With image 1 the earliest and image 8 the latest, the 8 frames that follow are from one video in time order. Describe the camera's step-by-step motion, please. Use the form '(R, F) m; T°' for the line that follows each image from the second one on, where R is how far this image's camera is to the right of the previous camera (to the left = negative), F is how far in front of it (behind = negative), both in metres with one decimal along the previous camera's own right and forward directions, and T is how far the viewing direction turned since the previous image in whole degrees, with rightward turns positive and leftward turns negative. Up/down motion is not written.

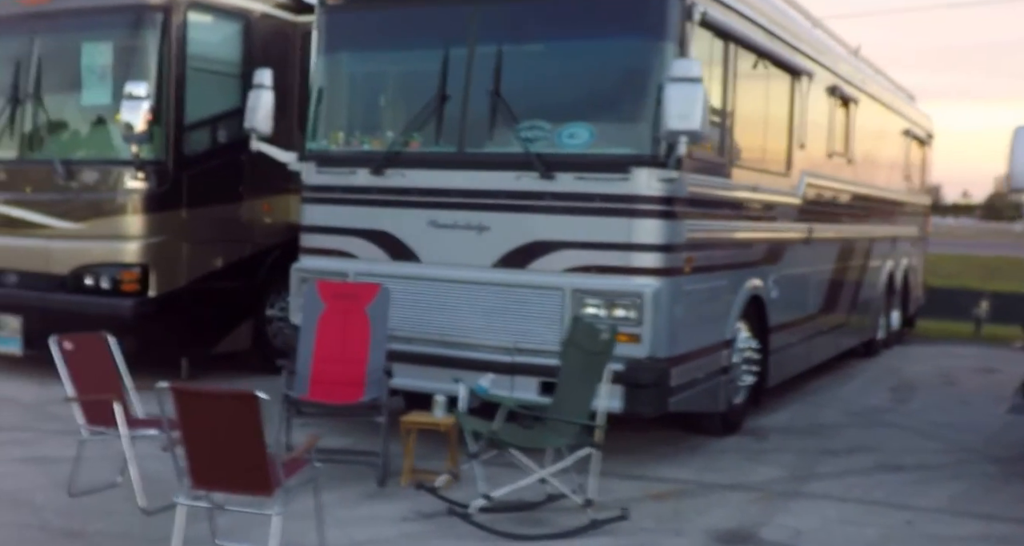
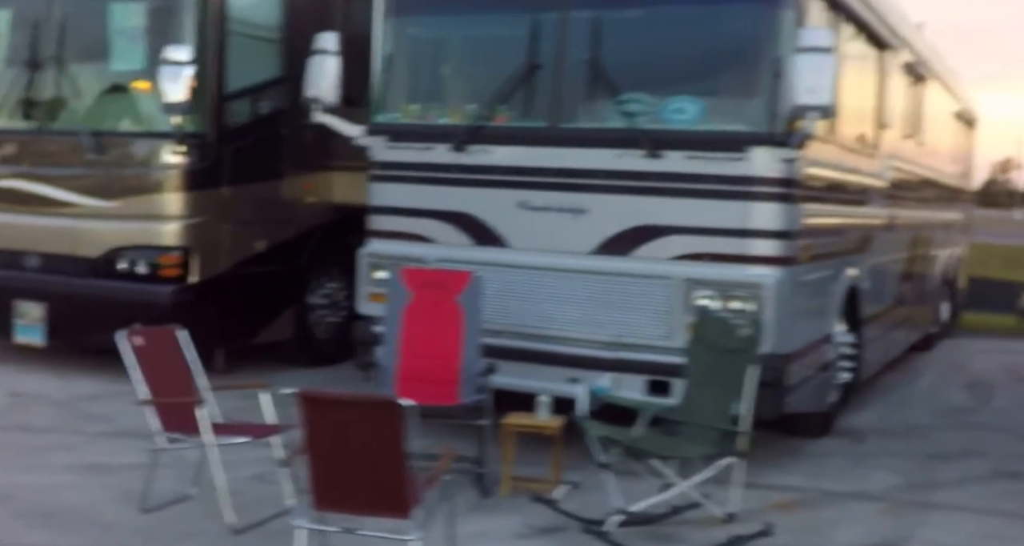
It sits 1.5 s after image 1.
(-0.9, +0.6) m; +3°
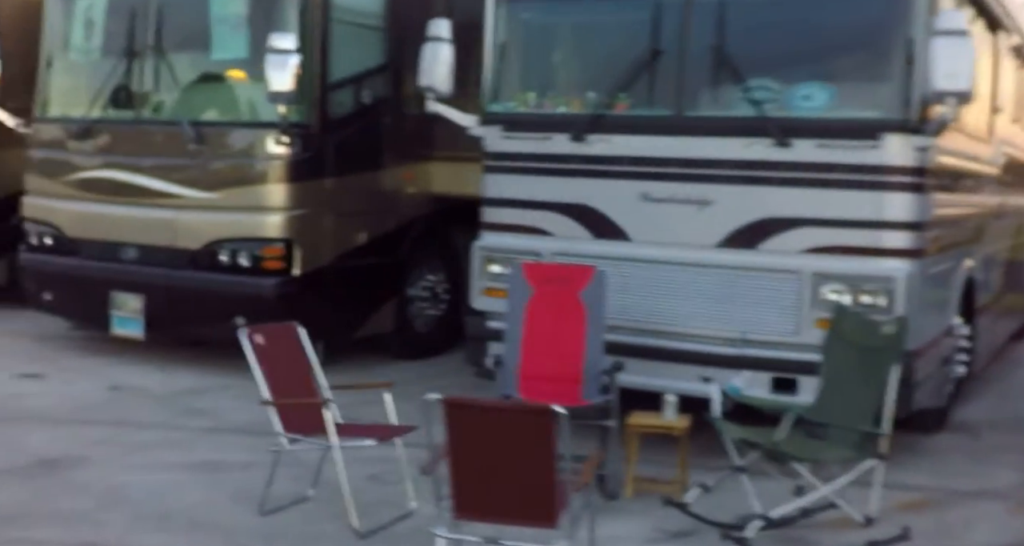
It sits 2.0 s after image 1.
(-0.4, +0.2) m; -2°
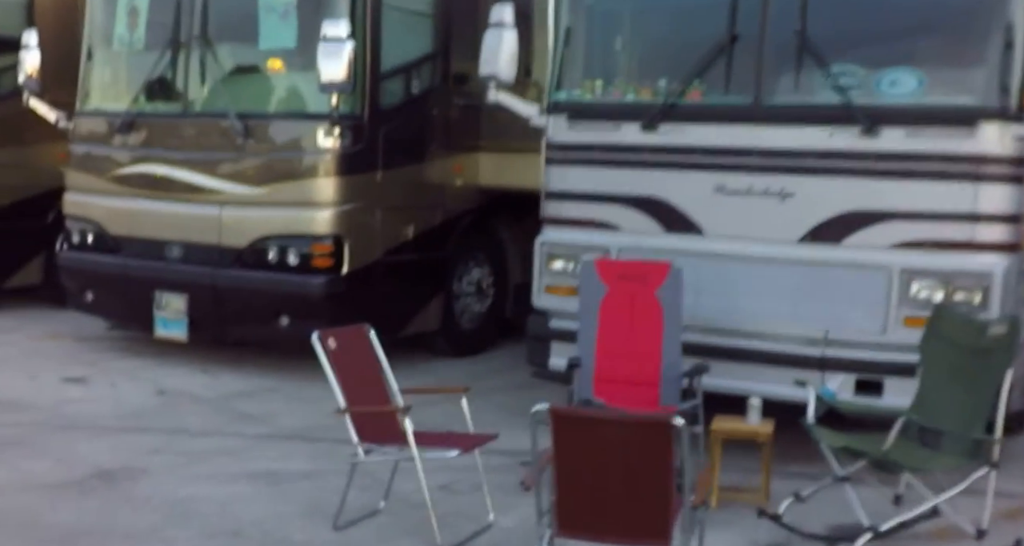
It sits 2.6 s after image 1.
(-0.3, +0.3) m; -1°
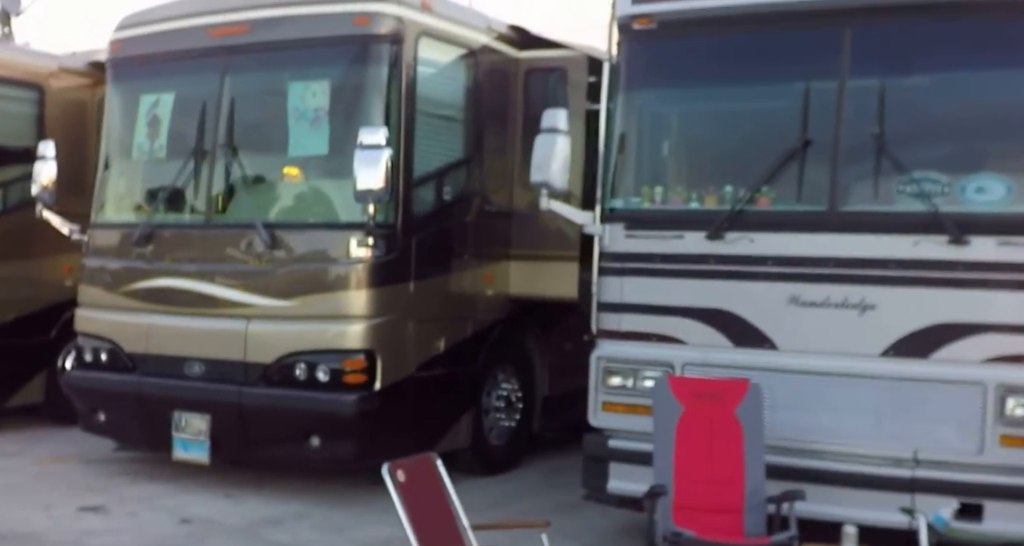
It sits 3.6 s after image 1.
(-0.5, +0.3) m; +2°
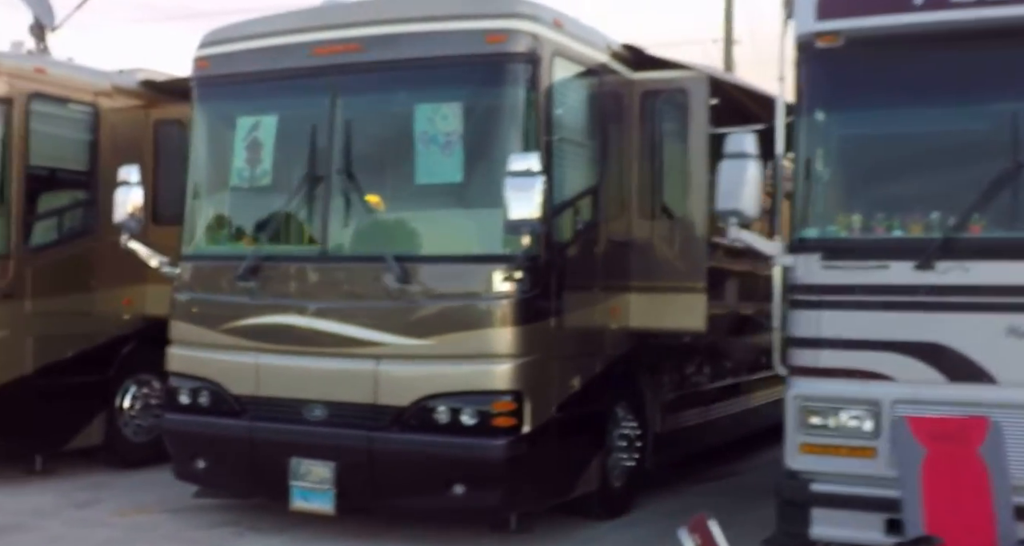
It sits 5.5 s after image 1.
(-1.4, +0.5) m; +5°
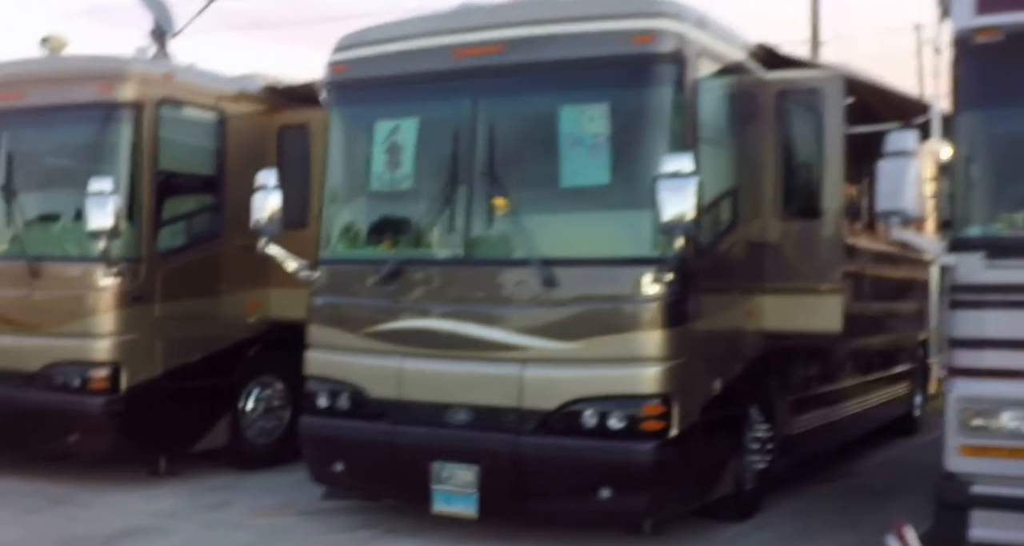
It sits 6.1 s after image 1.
(-0.5, 0.0) m; -2°
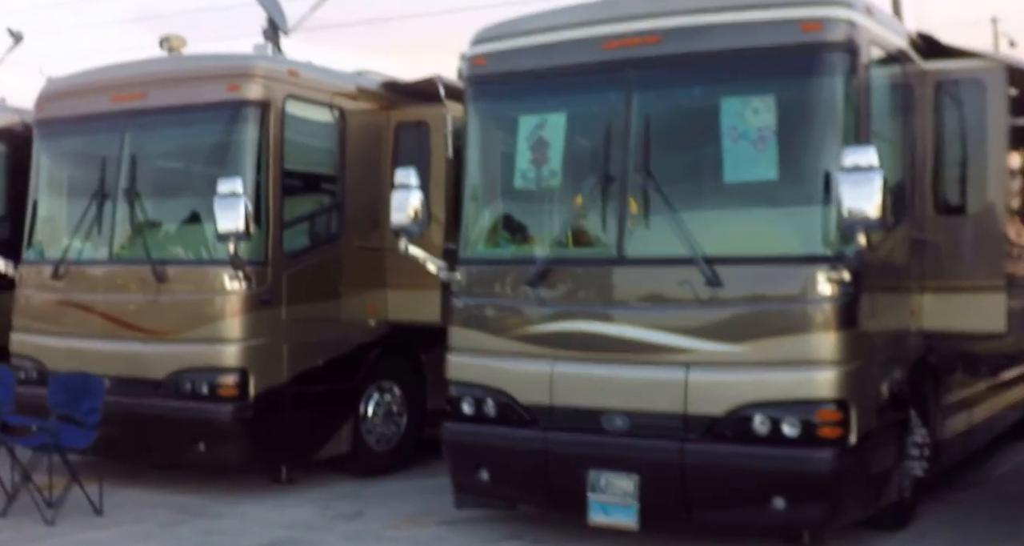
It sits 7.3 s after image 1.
(-0.7, +0.2) m; -2°
